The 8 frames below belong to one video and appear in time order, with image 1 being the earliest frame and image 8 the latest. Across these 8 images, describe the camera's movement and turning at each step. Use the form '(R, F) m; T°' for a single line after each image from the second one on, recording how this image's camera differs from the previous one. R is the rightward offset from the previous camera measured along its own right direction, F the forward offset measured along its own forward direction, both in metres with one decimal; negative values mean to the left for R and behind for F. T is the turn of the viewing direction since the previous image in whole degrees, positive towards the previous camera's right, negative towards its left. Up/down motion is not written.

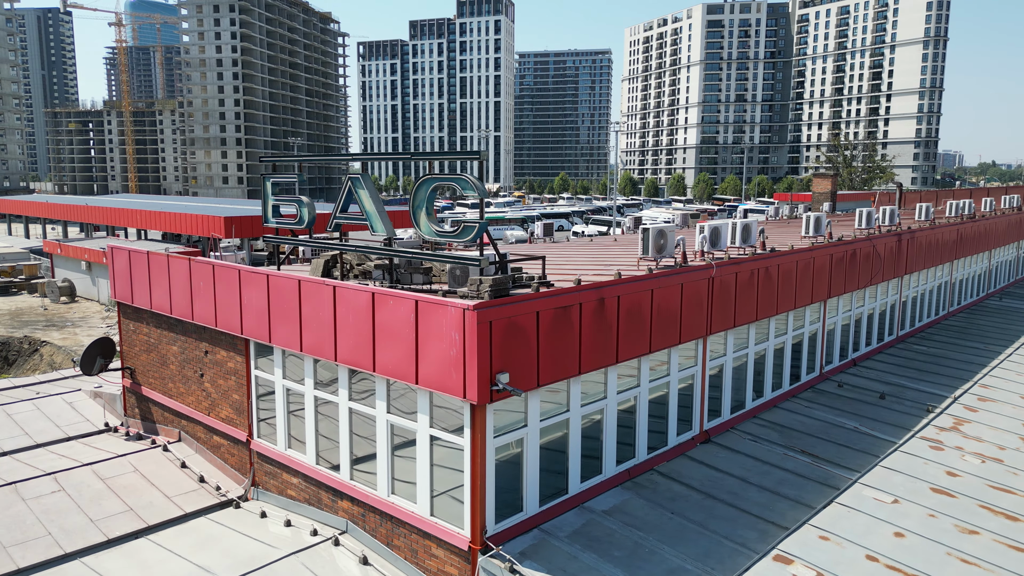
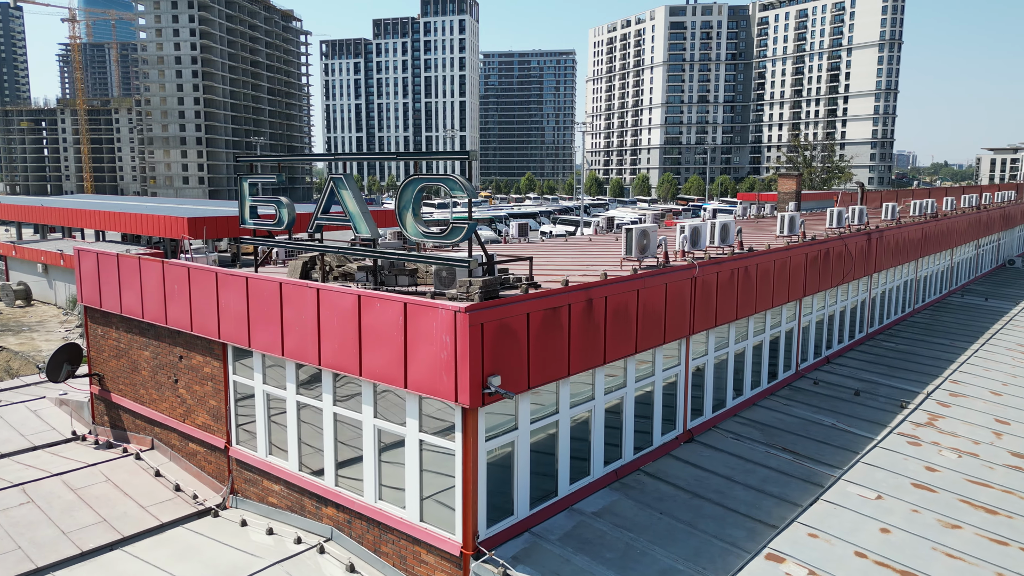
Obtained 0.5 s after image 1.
(-0.3, +0.1) m; +3°
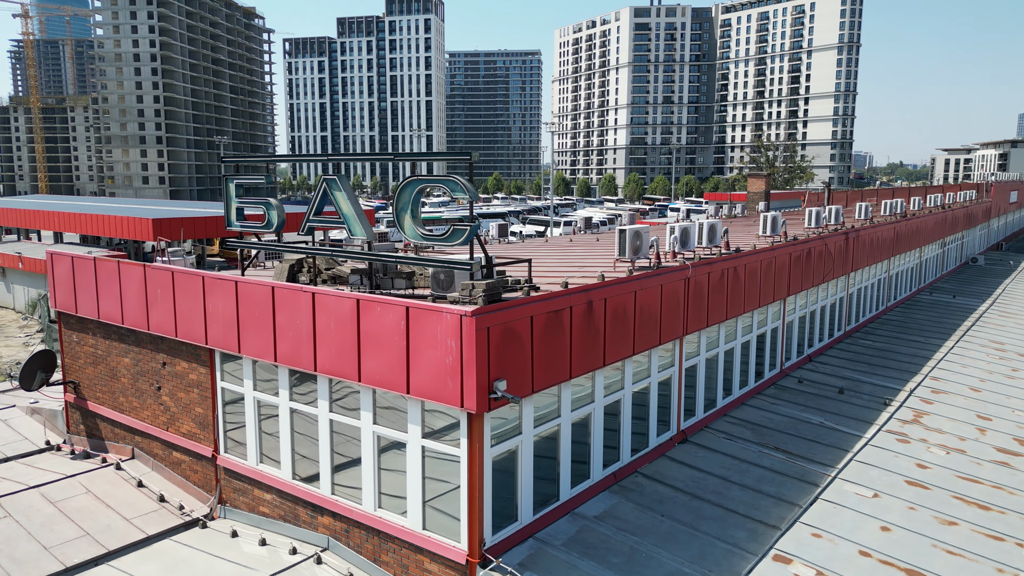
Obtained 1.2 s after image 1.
(-0.5, +0.2) m; +2°
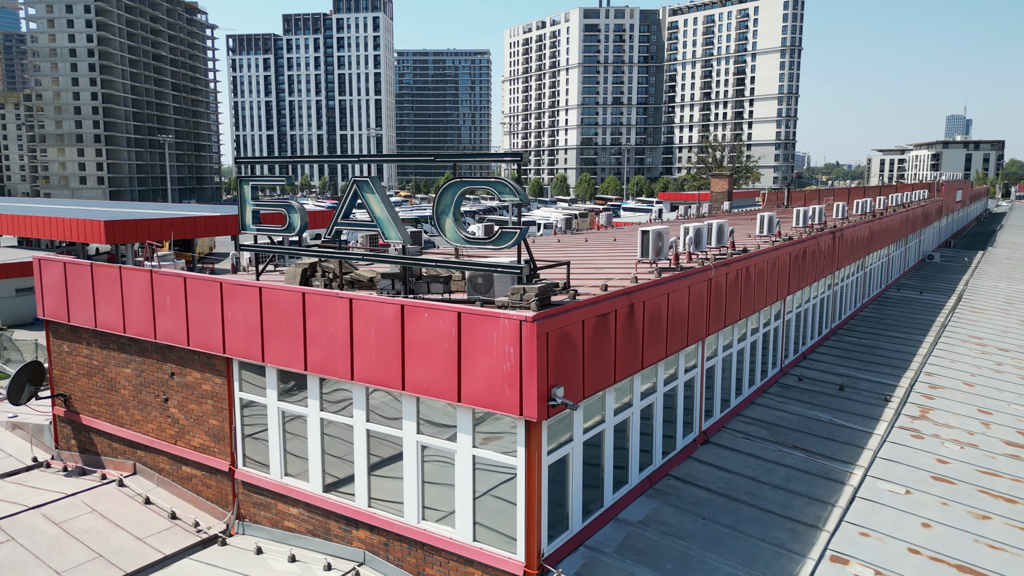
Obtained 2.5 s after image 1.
(-1.3, +0.3) m; +3°
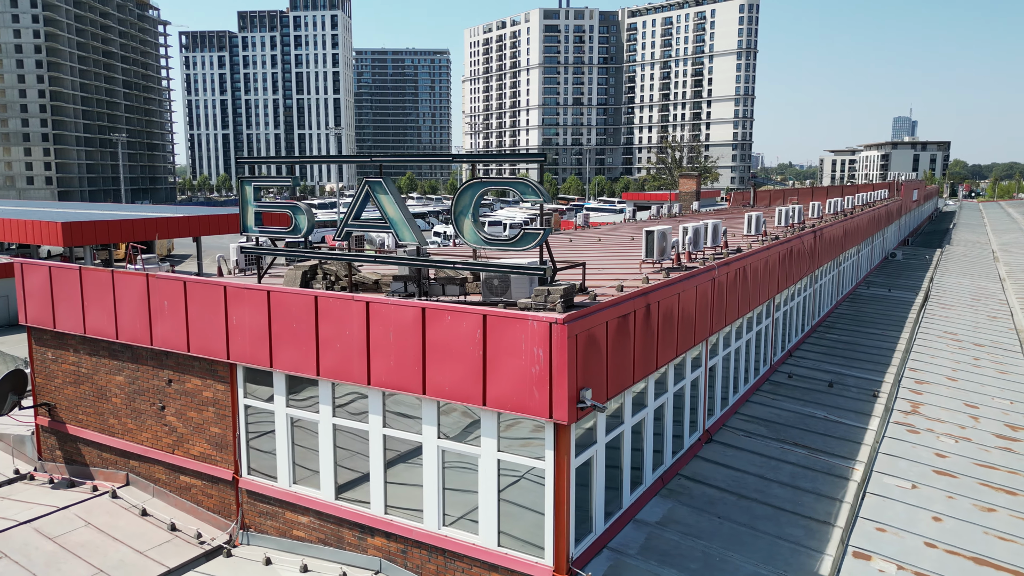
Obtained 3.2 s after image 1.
(-0.8, +0.1) m; +3°
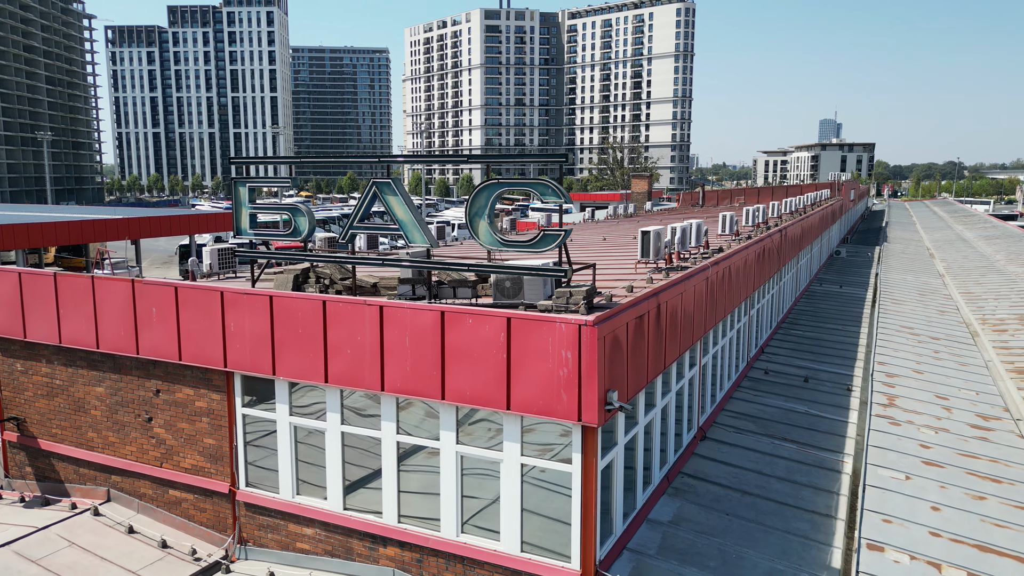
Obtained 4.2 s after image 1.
(-1.0, +0.2) m; +4°
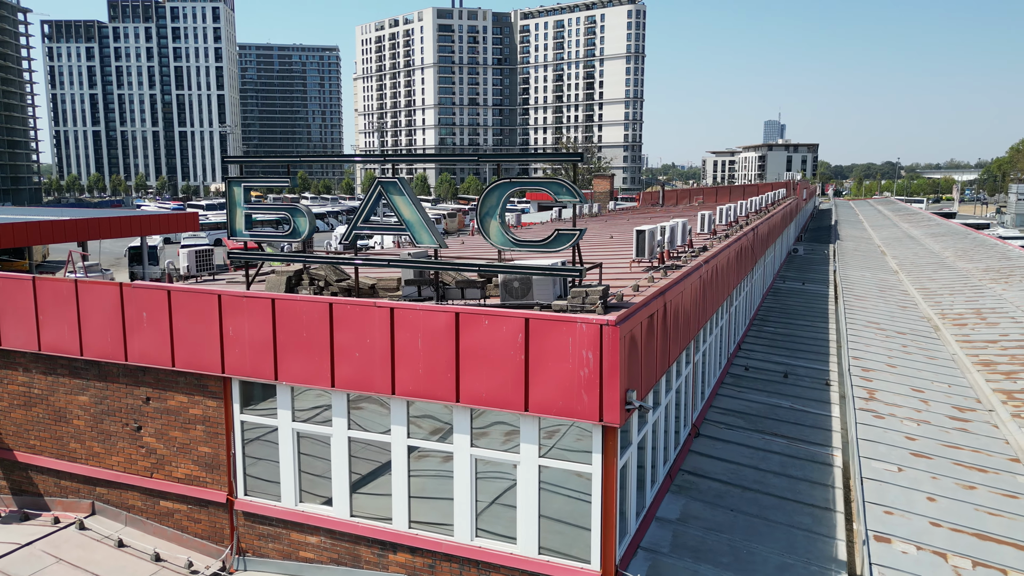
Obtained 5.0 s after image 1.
(-0.8, +0.1) m; +3°
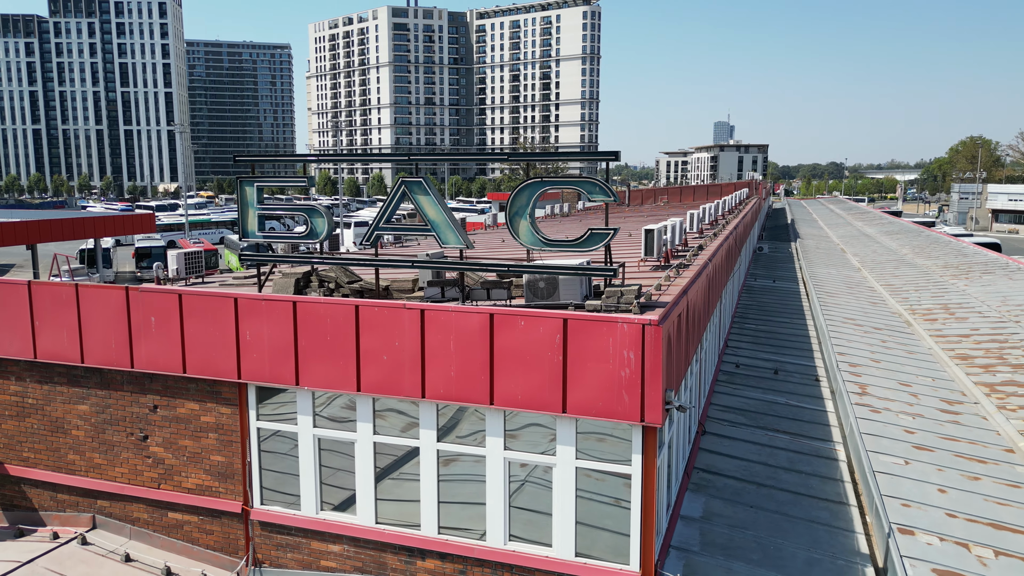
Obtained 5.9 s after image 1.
(-1.0, +0.1) m; +3°
